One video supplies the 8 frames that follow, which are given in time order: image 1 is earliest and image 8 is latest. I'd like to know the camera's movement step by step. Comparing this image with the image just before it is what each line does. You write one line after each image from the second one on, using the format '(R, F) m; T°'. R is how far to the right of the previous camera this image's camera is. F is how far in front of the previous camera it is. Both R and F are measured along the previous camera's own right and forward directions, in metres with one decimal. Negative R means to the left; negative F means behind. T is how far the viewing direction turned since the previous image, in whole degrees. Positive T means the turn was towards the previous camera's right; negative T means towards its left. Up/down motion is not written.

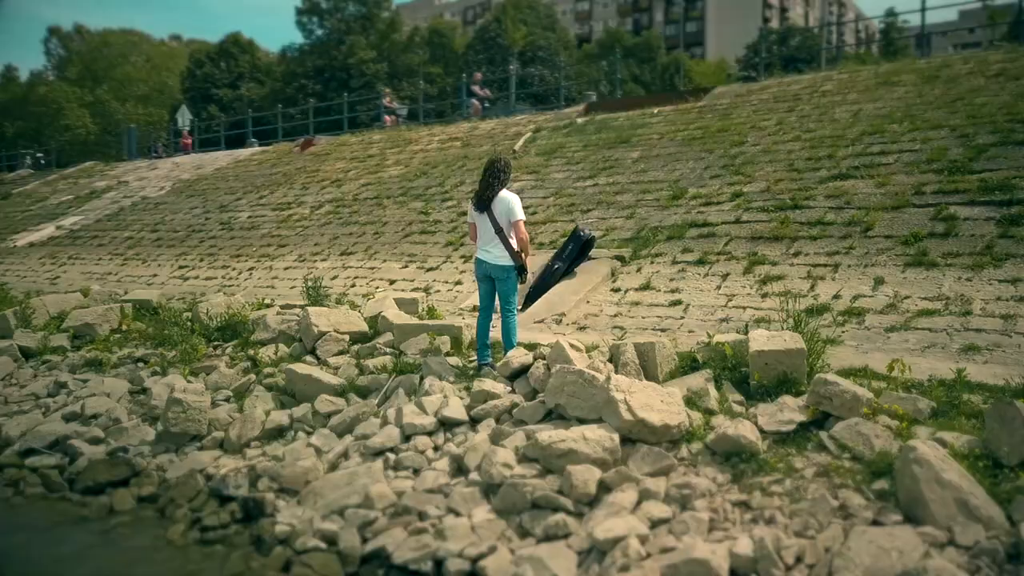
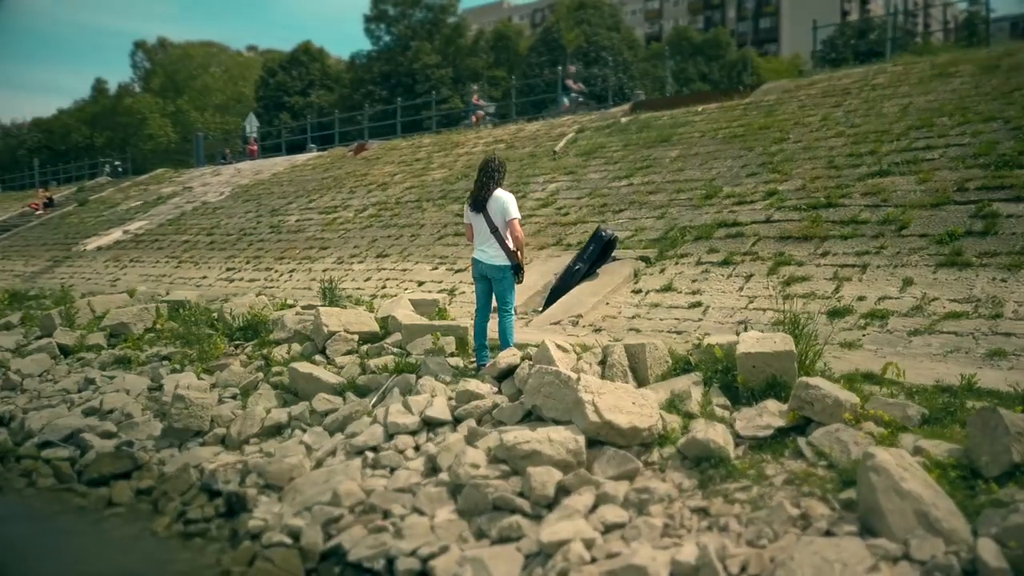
(+0.7, +0.1) m; -5°
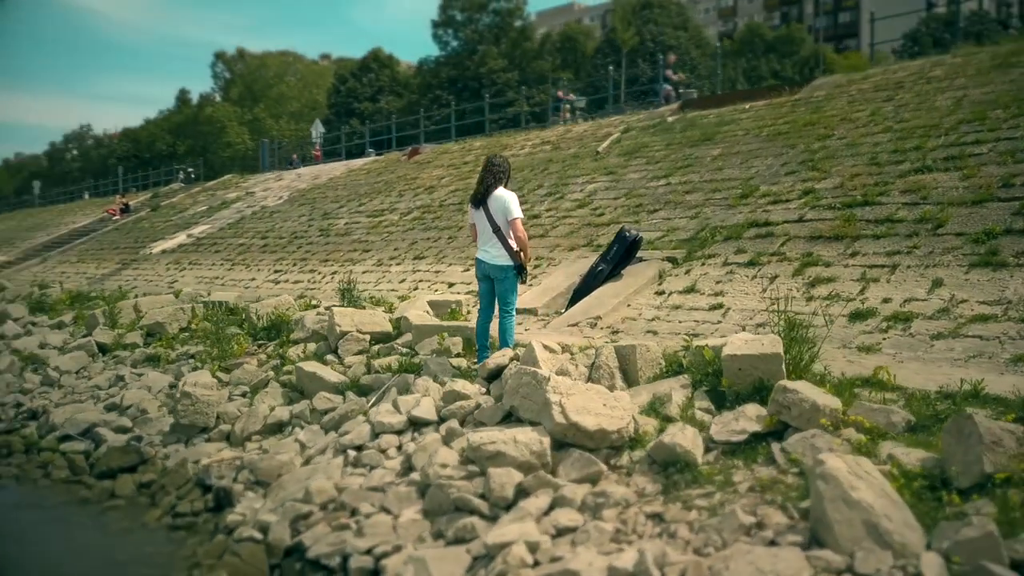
(+0.7, +0.1) m; -5°
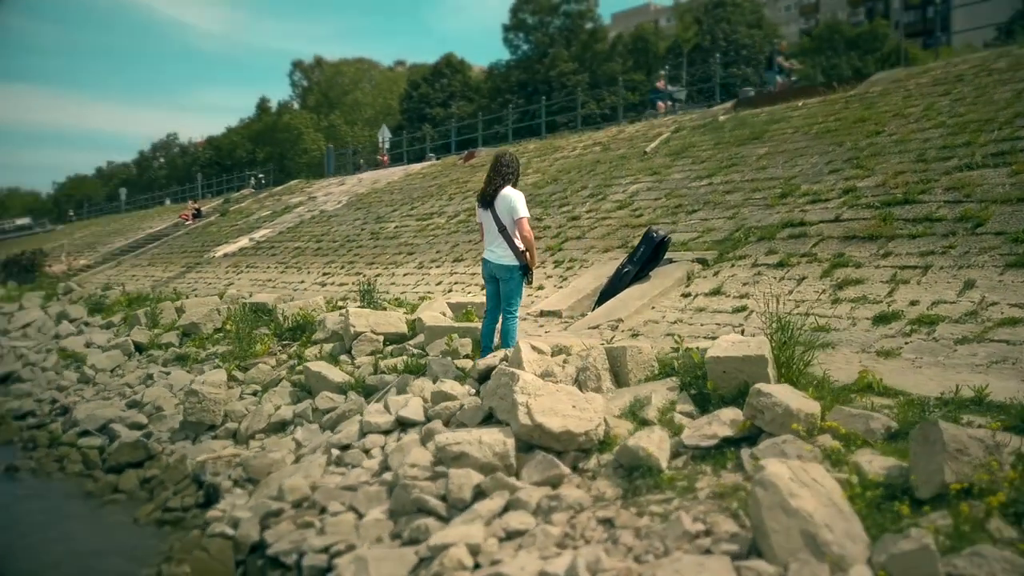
(+0.7, +0.1) m; -5°
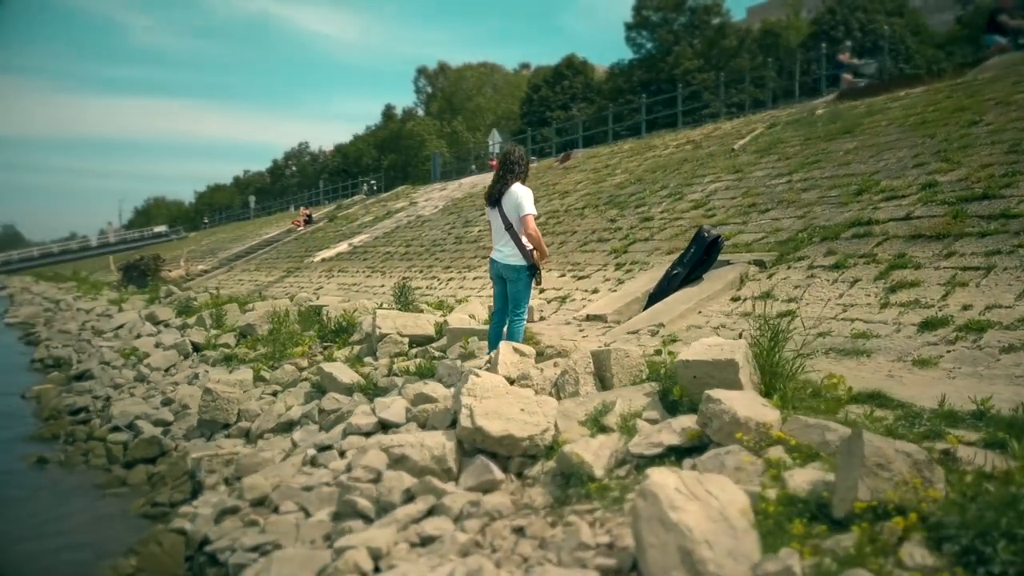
(+1.2, +0.3) m; -9°
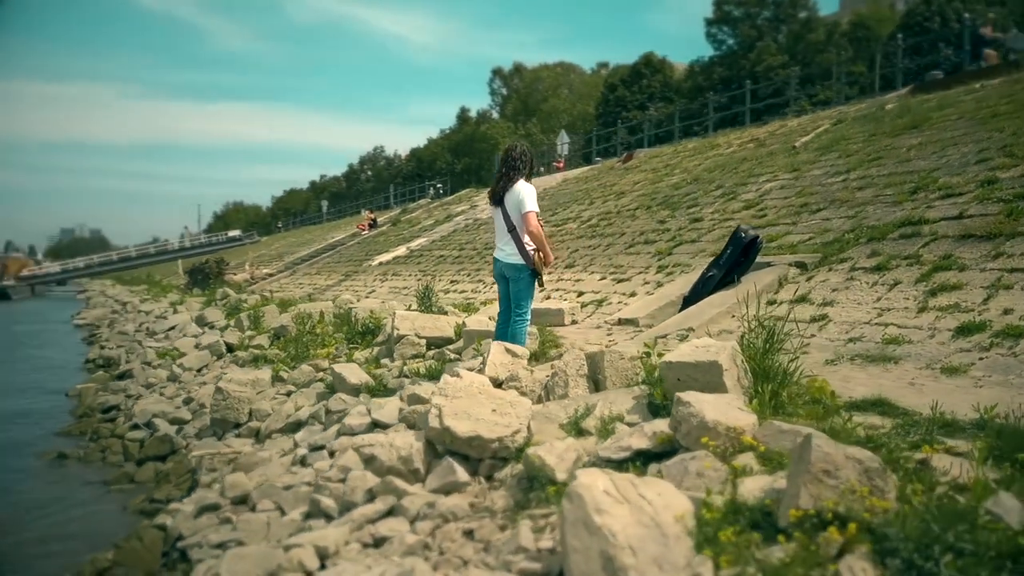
(+0.6, +0.2) m; -5°
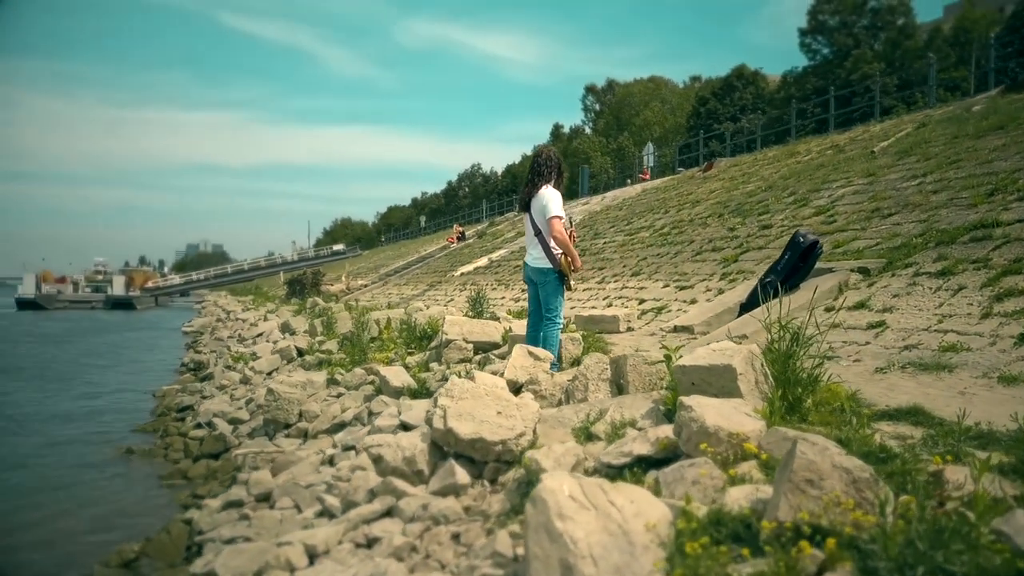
(+0.5, +0.1) m; -6°
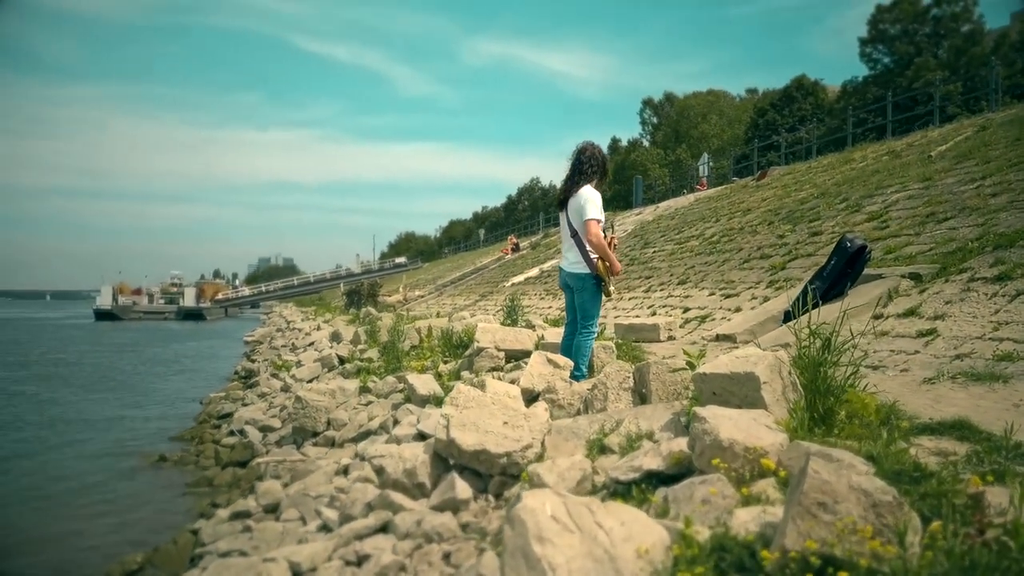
(+0.3, +0.3) m; -4°
